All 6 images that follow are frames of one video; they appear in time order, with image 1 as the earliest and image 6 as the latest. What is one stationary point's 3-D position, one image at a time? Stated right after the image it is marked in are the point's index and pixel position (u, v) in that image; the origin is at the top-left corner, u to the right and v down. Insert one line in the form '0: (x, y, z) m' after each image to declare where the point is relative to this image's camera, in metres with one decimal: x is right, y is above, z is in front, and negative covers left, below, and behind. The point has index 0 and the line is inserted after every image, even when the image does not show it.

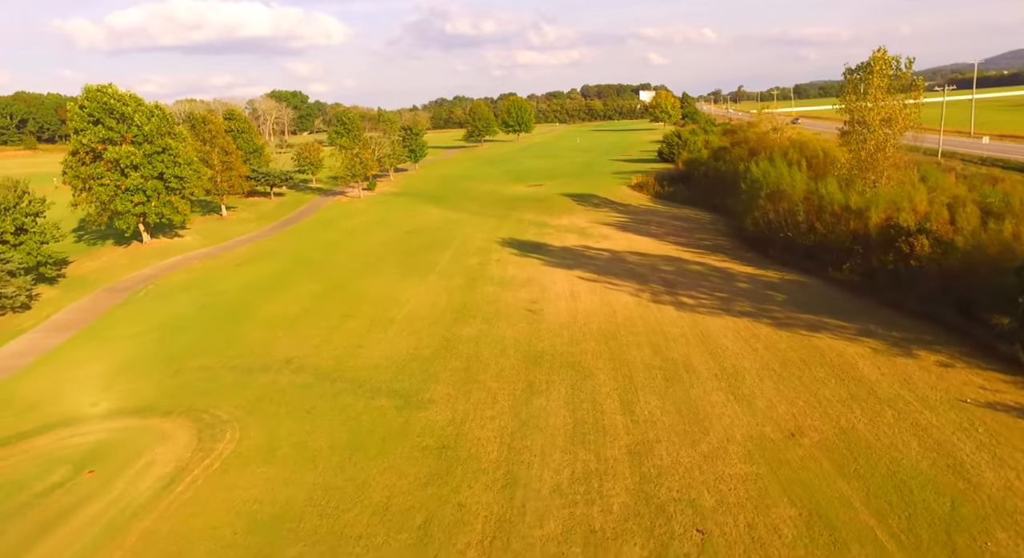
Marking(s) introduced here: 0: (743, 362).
0: (+6.2, -2.2, +16.8) m
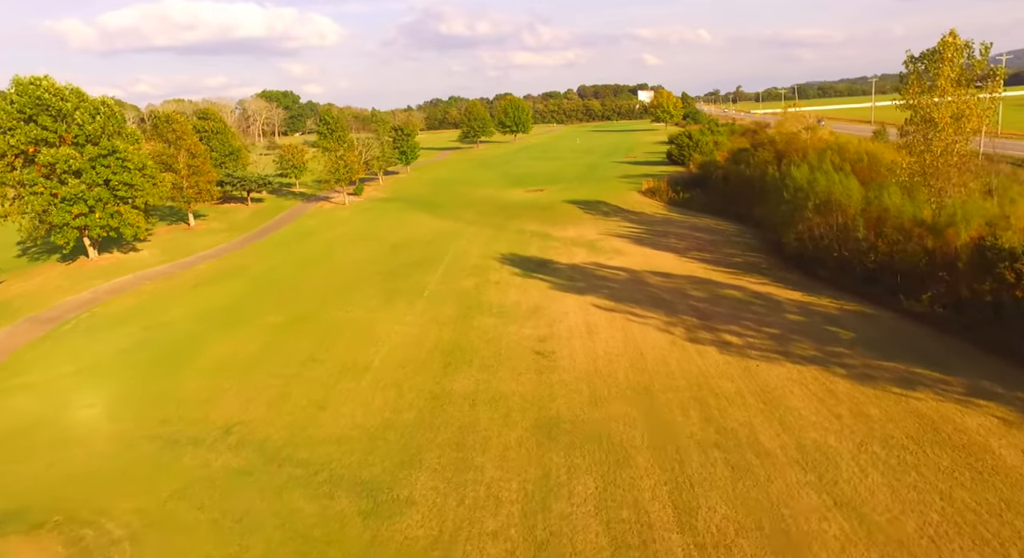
0: (+6.4, -3.2, +12.6) m
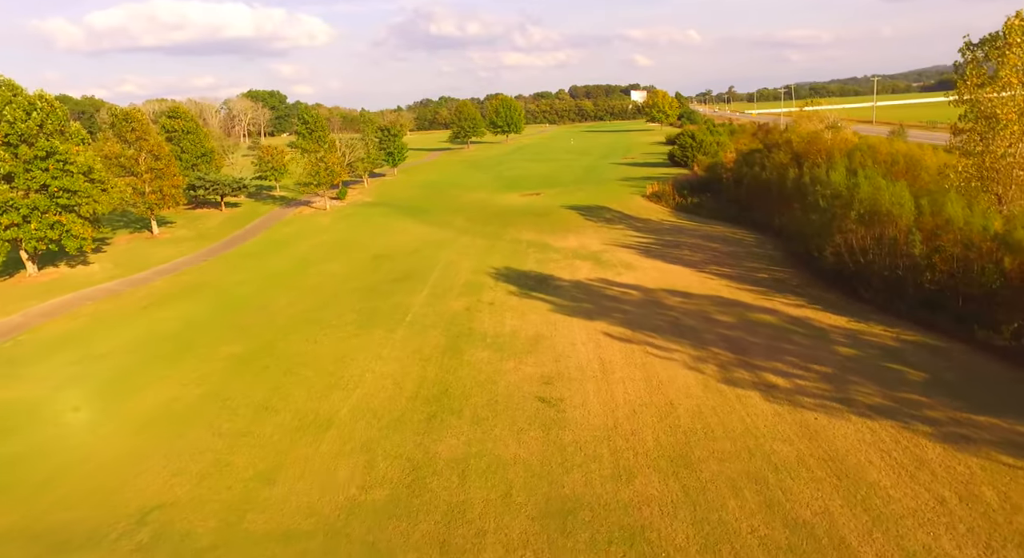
0: (+6.4, -3.8, +9.4) m
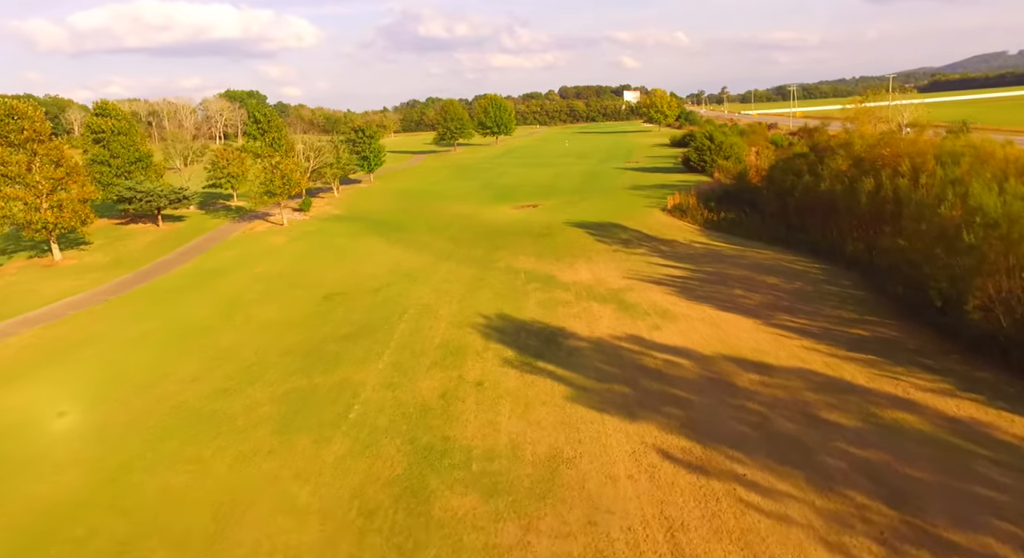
0: (+6.6, -5.4, +2.5) m
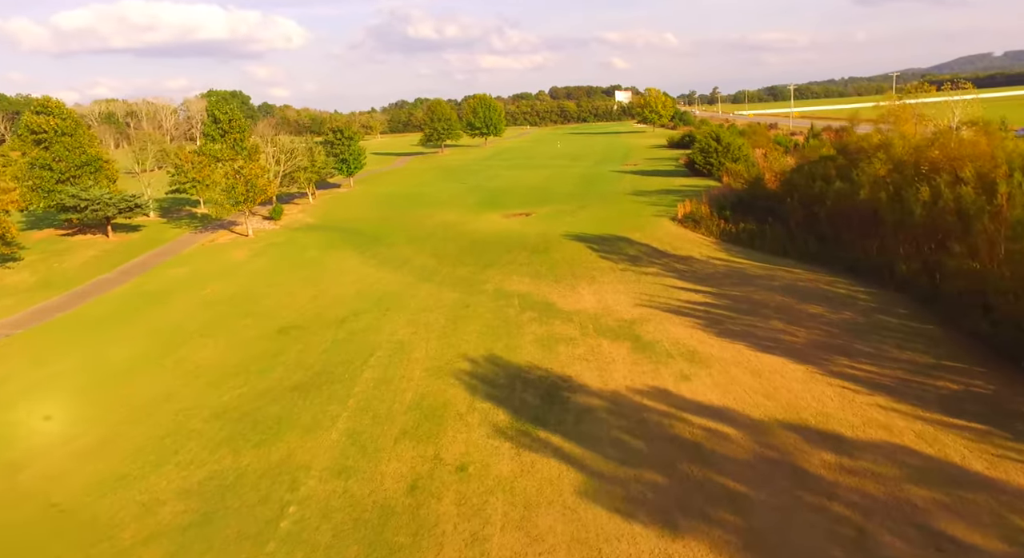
0: (+6.7, -6.2, -1.2) m
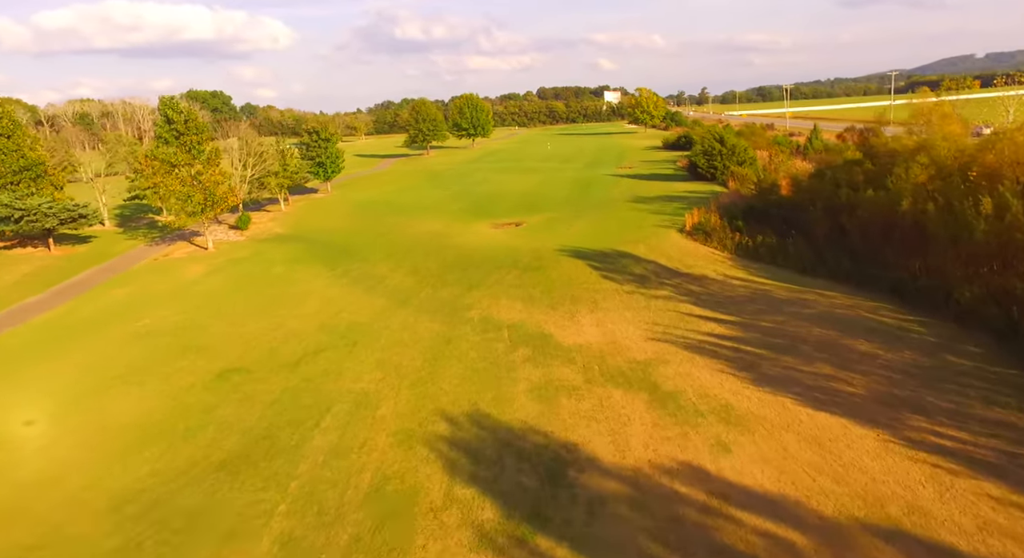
0: (+6.8, -7.0, -4.4) m
